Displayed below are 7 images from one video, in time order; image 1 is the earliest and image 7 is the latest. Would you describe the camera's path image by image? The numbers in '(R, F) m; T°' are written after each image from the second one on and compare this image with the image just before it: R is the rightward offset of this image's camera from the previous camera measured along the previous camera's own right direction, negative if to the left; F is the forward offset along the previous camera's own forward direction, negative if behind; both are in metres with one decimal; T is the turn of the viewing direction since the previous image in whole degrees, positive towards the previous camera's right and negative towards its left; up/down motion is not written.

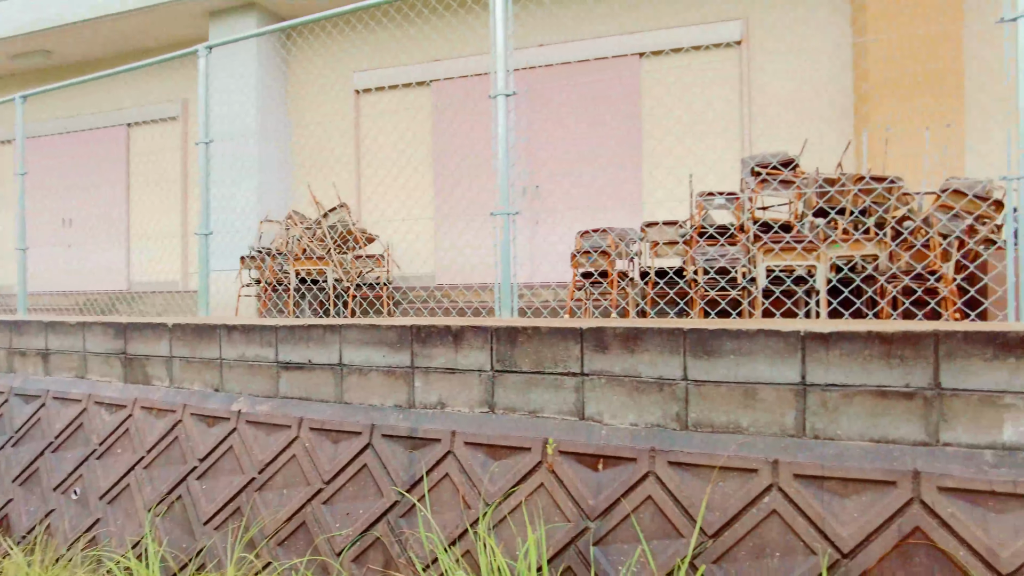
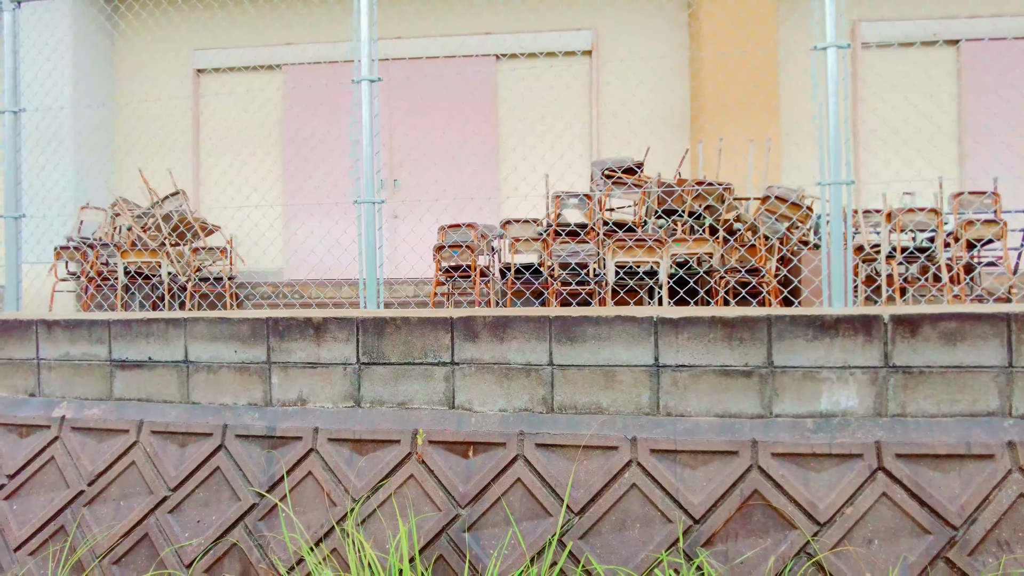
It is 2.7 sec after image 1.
(-0.1, 0.0) m; +13°
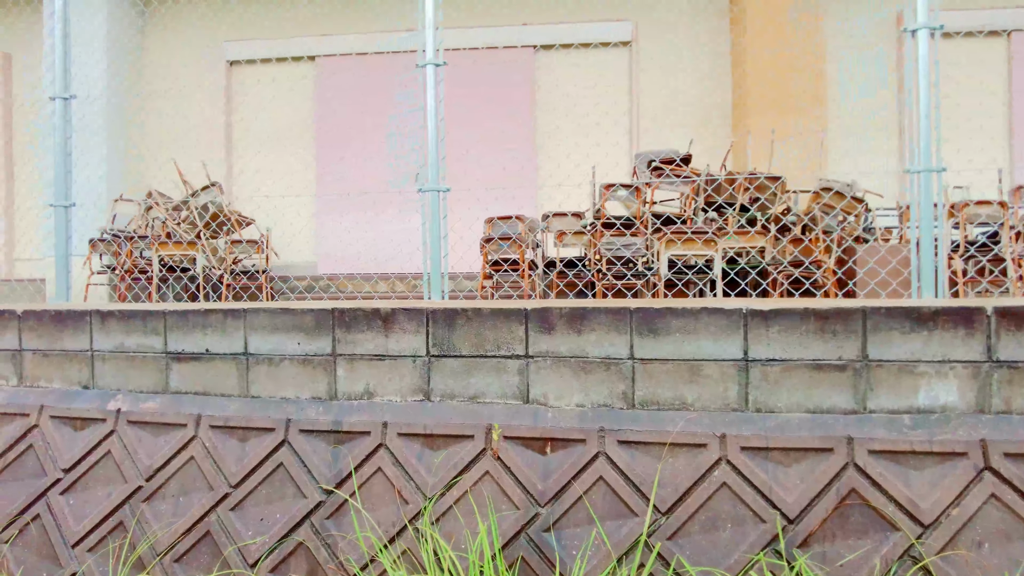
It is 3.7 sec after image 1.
(-0.2, +0.1) m; -1°
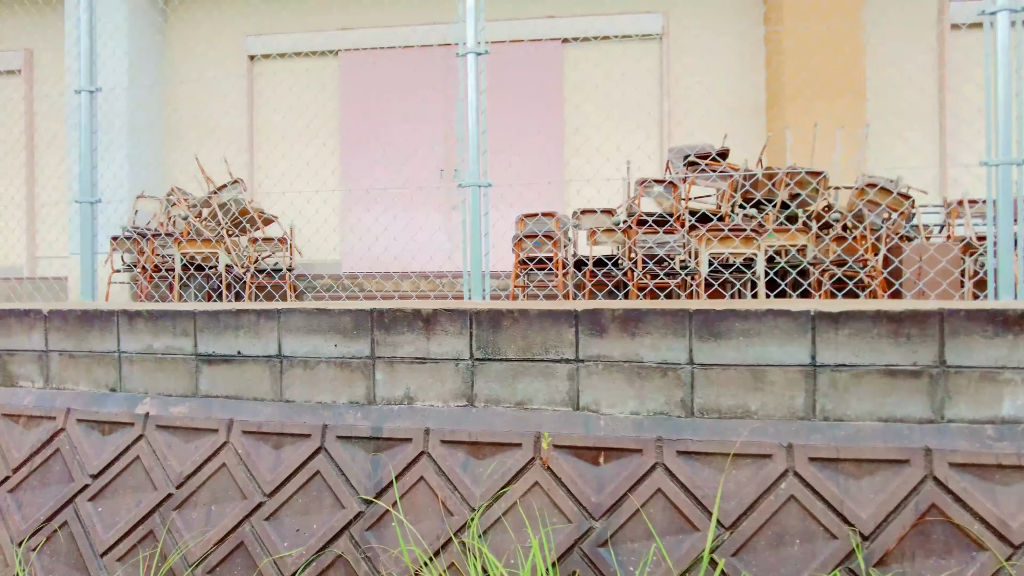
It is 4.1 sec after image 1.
(-0.1, +0.1) m; -1°
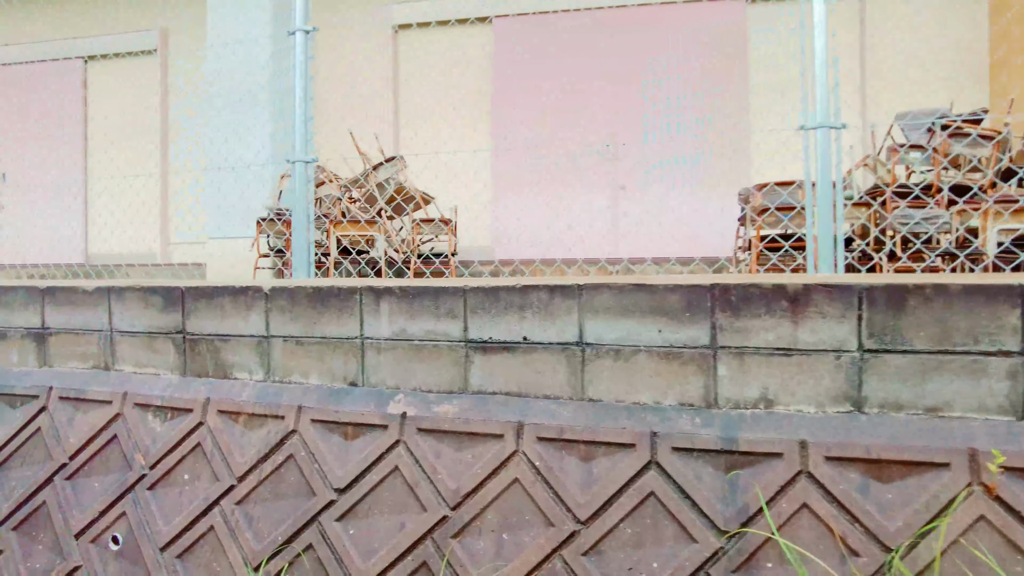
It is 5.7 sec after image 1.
(-0.8, +0.4) m; -4°
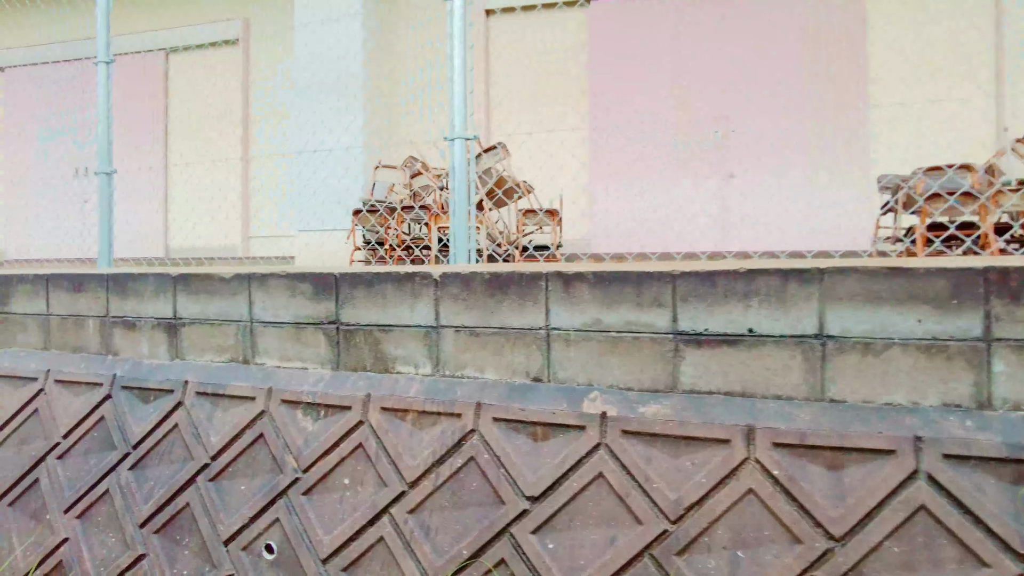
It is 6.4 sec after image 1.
(-0.5, +0.2) m; -2°
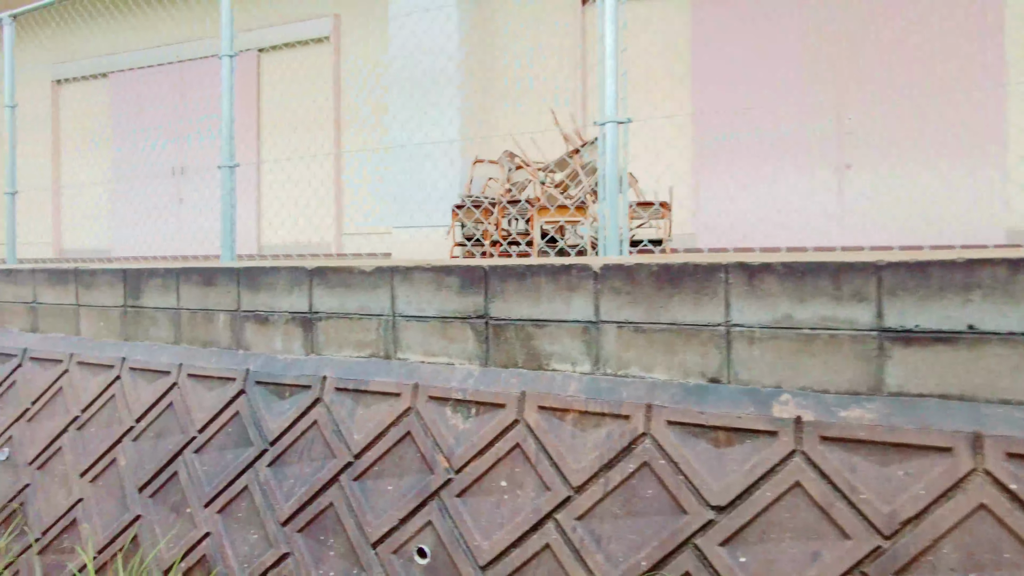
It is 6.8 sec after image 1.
(-0.3, +0.1) m; -4°
